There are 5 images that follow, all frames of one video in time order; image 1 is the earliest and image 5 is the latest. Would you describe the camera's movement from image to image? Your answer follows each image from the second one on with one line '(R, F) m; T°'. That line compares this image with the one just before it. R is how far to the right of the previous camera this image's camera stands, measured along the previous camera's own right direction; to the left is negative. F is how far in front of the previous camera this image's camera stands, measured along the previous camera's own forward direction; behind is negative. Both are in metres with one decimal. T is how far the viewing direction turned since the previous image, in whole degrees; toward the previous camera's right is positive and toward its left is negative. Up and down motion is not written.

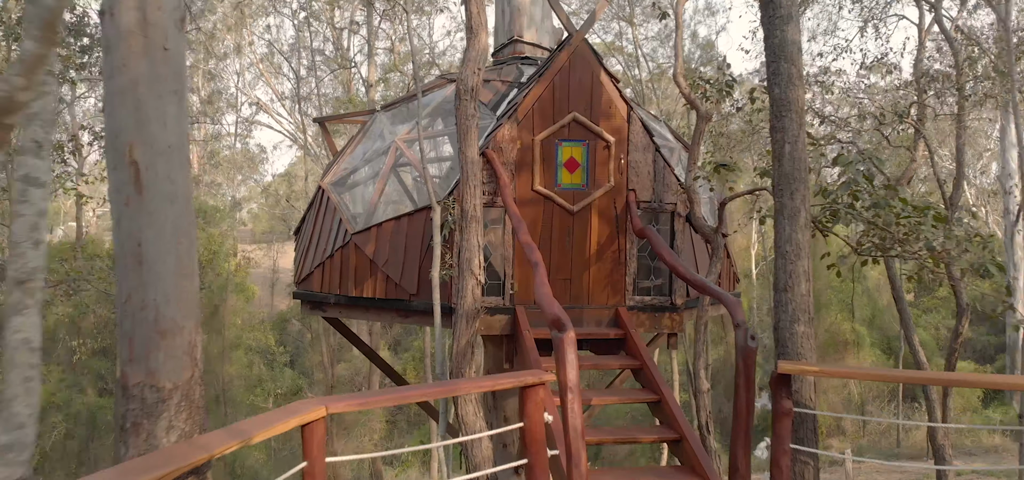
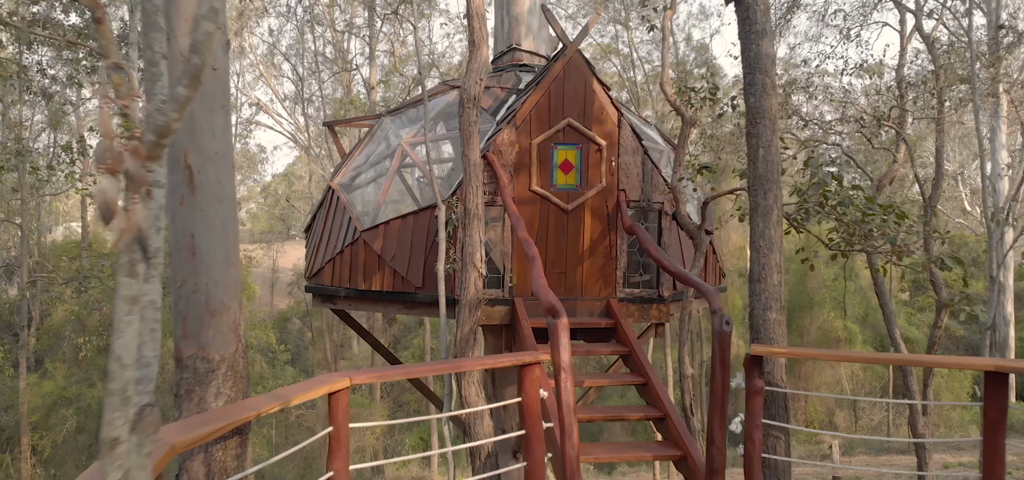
(0.0, -0.4) m; 0°
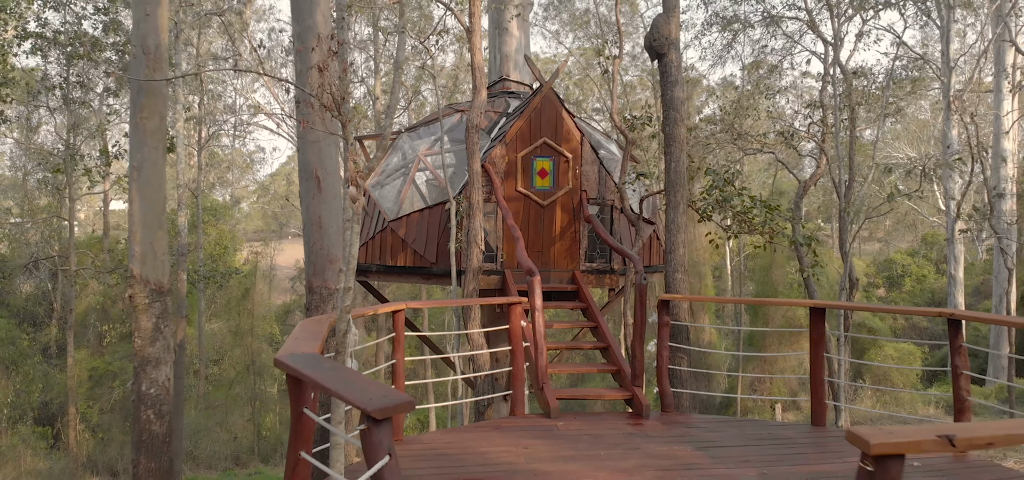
(0.0, -2.2) m; +1°
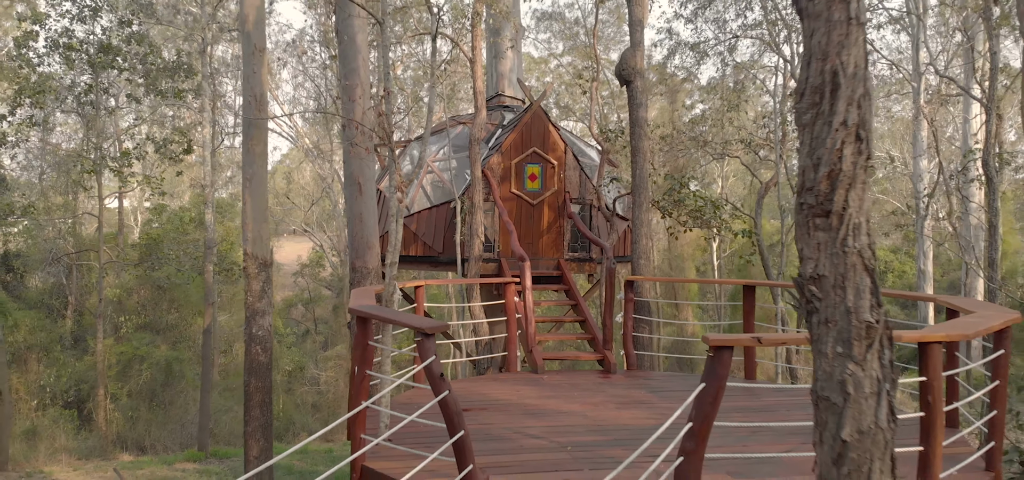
(0.0, -1.6) m; +1°
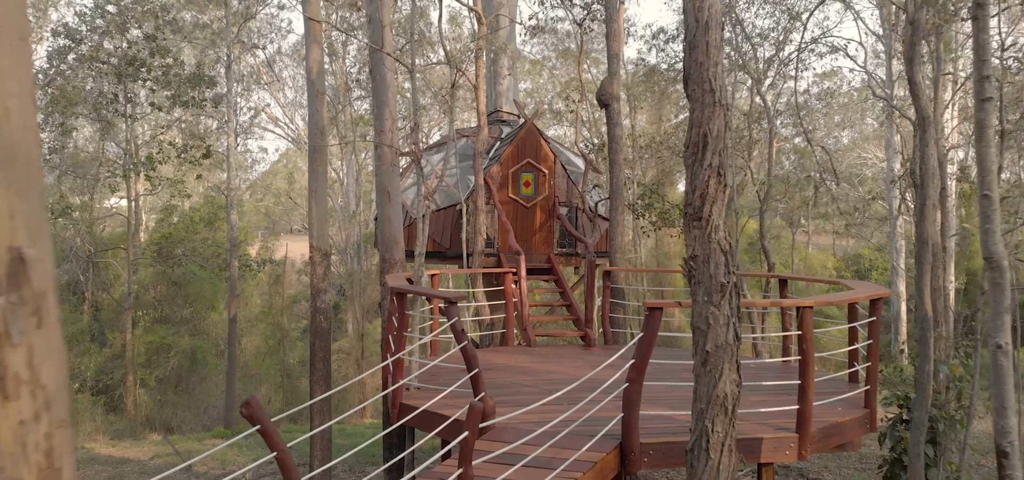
(0.0, -1.7) m; 0°
